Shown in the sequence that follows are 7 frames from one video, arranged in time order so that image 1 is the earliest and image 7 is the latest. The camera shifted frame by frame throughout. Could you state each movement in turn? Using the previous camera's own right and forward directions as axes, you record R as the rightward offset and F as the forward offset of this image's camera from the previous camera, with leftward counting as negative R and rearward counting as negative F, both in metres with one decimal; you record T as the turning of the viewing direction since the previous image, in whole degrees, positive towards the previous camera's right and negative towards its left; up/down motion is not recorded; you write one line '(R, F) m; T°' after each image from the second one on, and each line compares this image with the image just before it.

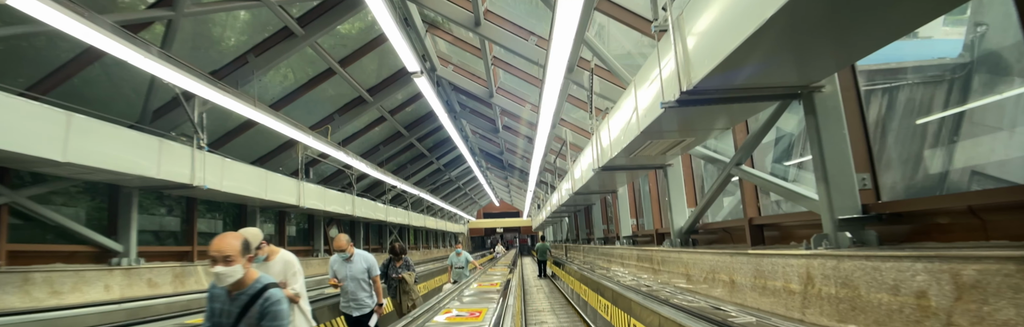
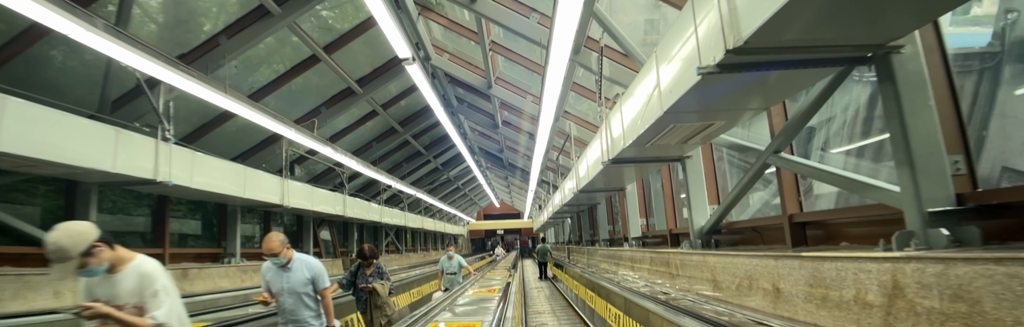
(0.0, +0.6) m; 0°
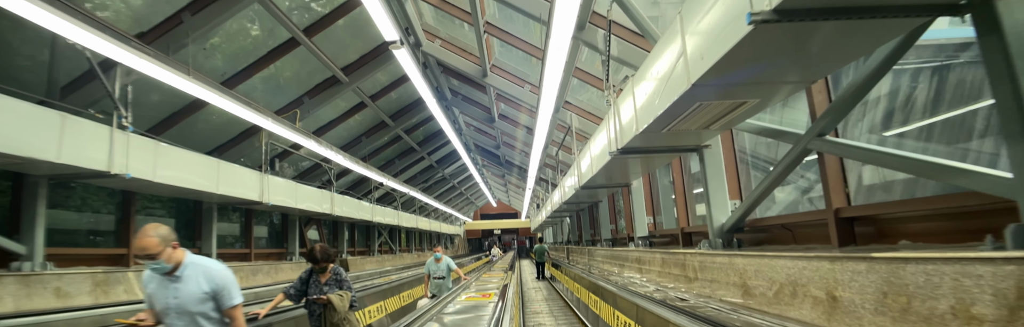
(0.0, +0.5) m; 0°
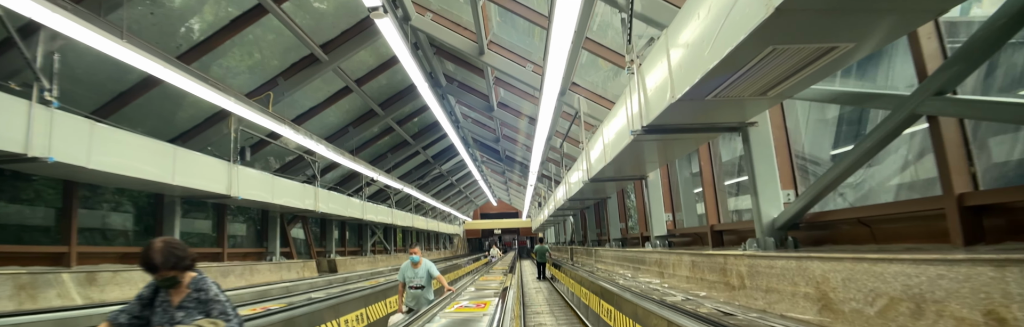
(0.0, +0.8) m; 0°
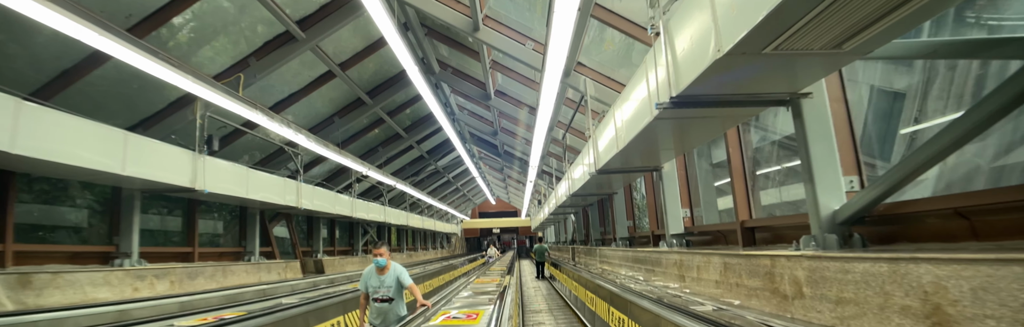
(0.0, +0.7) m; 0°
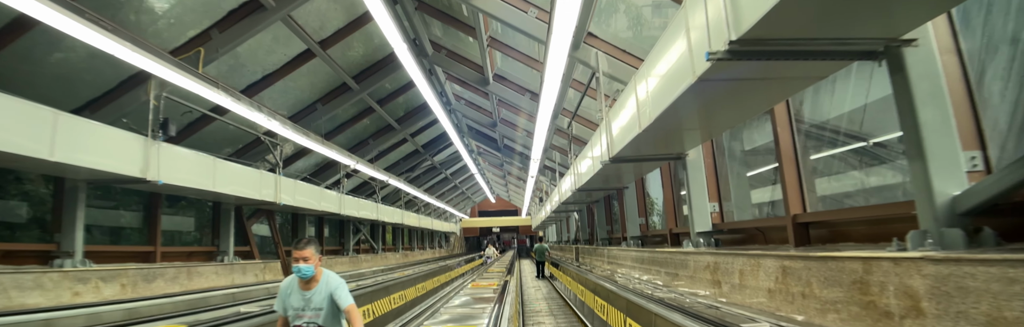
(0.0, +0.8) m; 0°
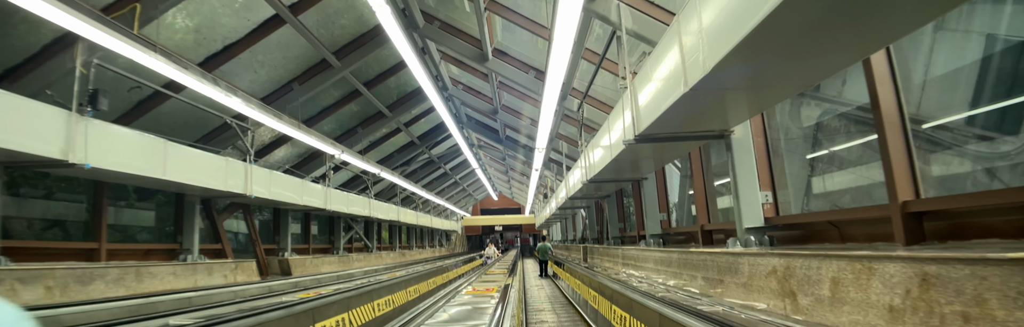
(0.0, +0.9) m; 0°
